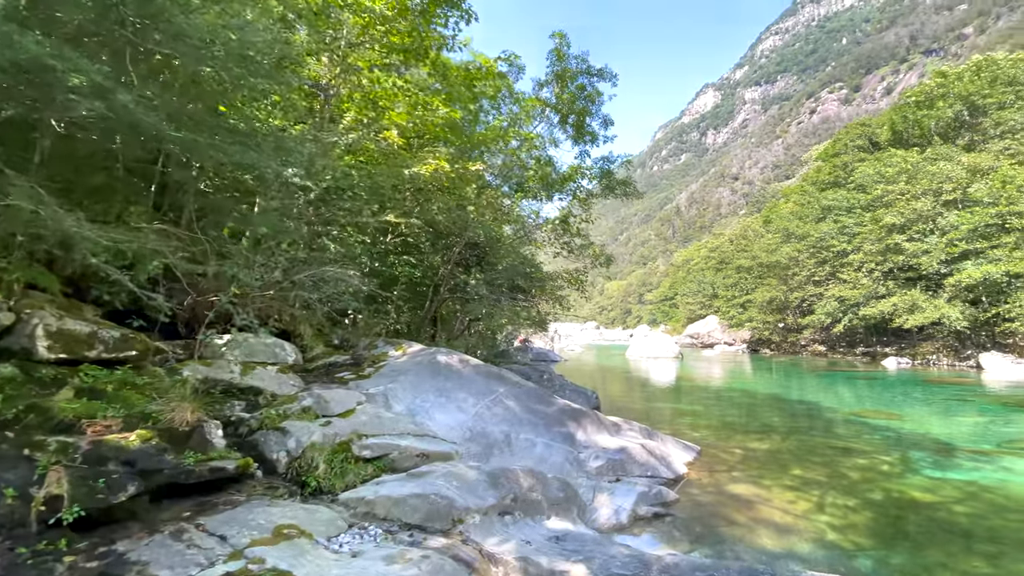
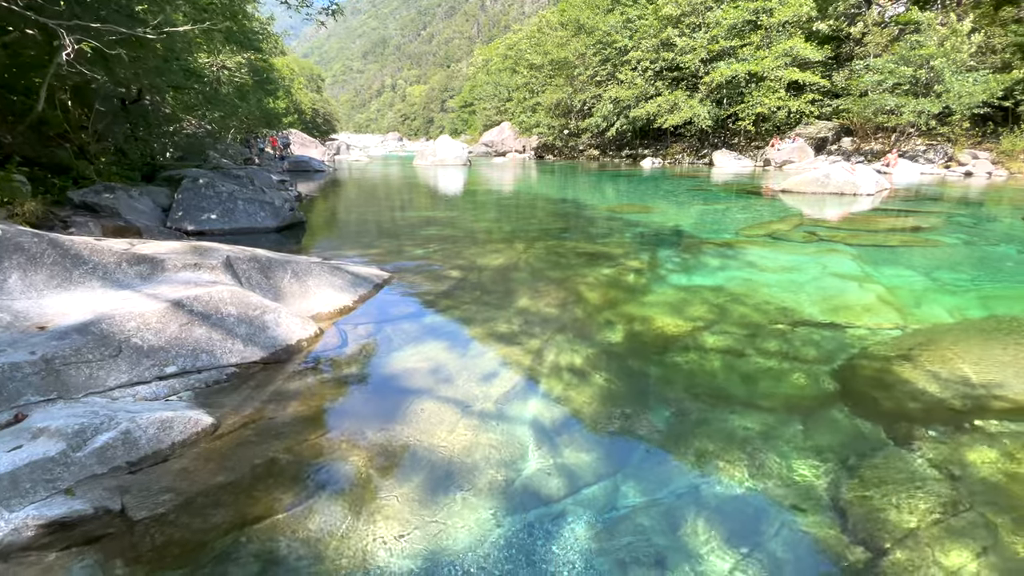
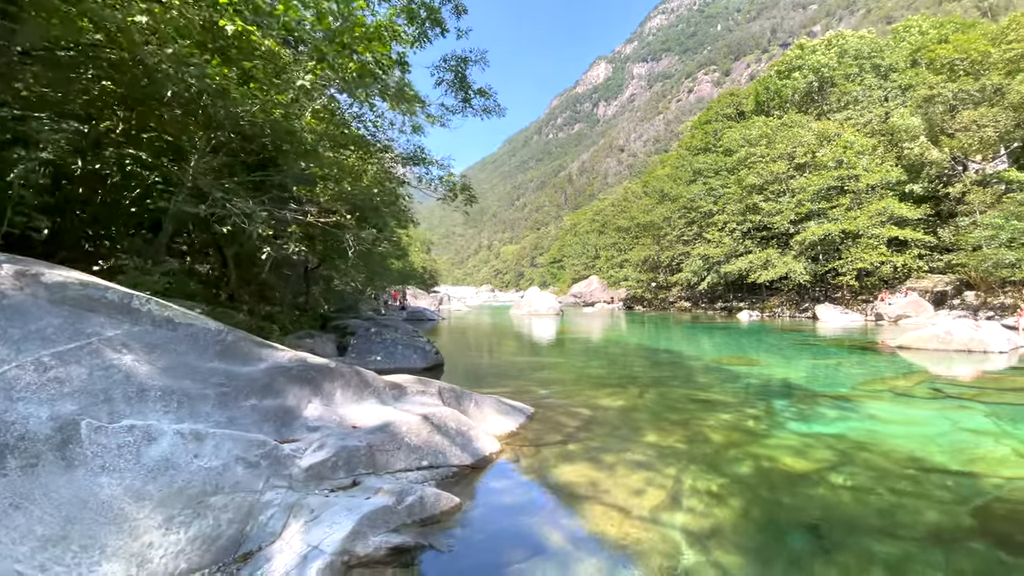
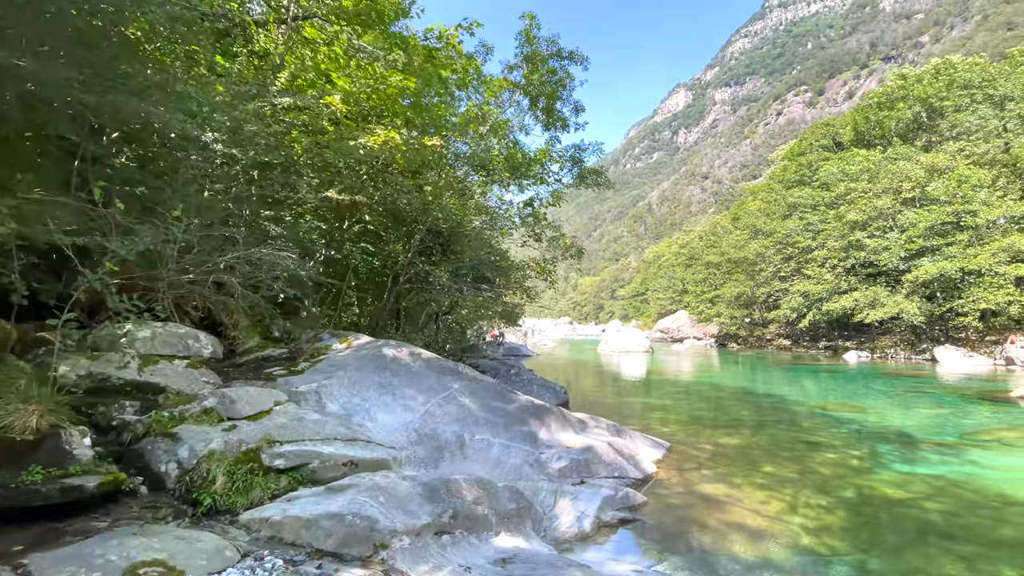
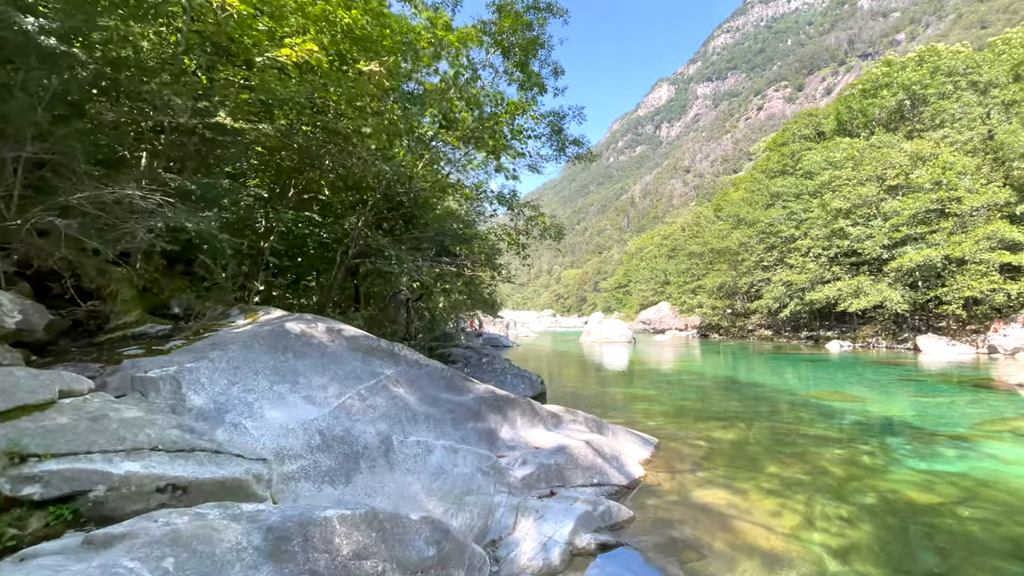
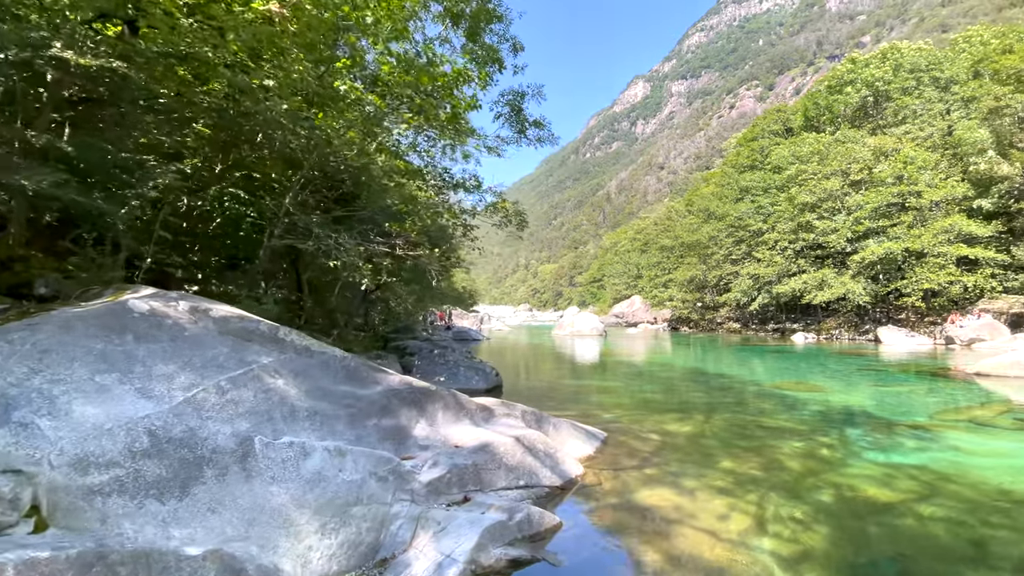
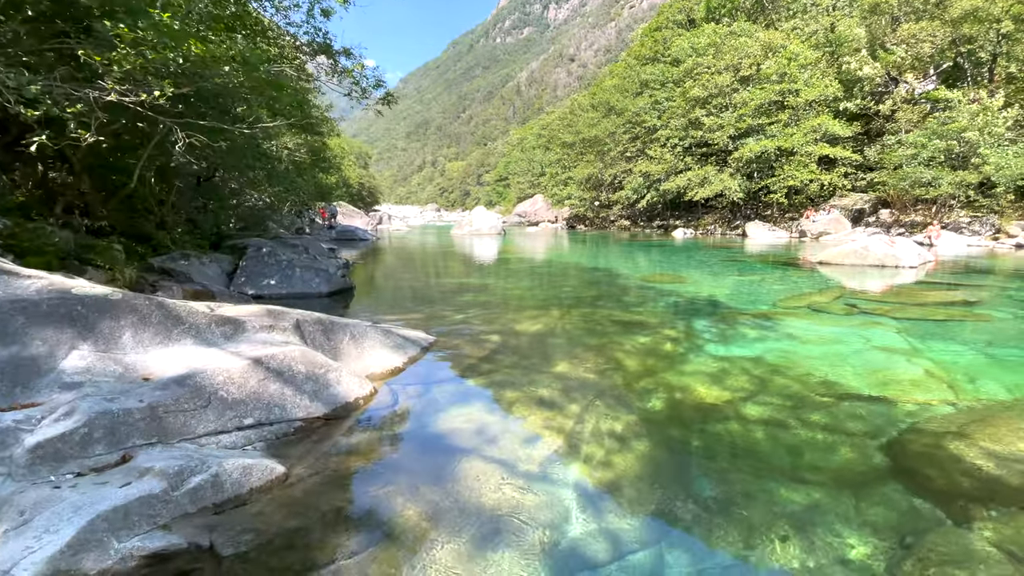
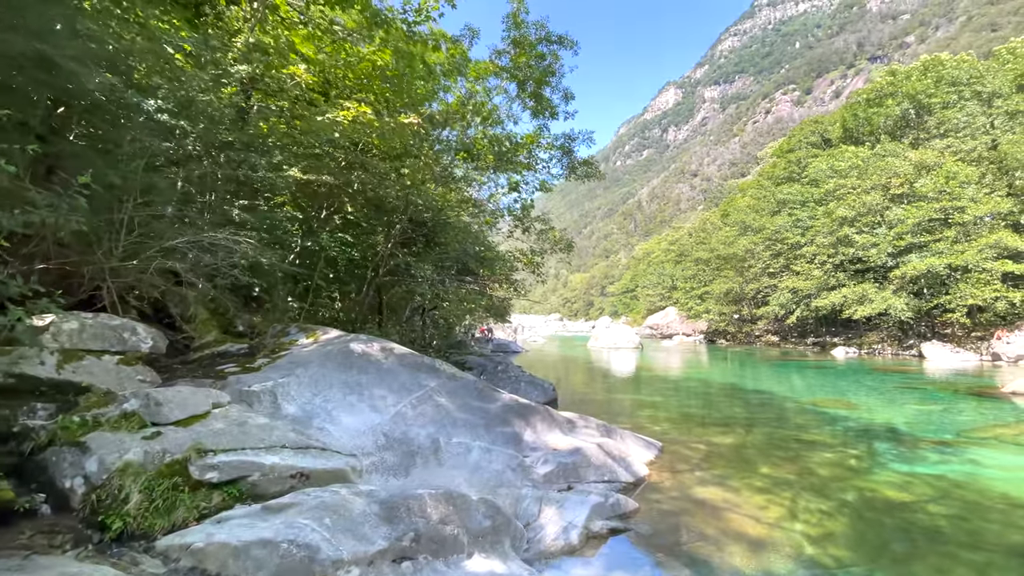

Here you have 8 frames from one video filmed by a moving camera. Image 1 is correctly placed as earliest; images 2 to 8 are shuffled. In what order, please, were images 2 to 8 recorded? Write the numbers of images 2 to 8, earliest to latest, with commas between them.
4, 8, 5, 6, 3, 7, 2
